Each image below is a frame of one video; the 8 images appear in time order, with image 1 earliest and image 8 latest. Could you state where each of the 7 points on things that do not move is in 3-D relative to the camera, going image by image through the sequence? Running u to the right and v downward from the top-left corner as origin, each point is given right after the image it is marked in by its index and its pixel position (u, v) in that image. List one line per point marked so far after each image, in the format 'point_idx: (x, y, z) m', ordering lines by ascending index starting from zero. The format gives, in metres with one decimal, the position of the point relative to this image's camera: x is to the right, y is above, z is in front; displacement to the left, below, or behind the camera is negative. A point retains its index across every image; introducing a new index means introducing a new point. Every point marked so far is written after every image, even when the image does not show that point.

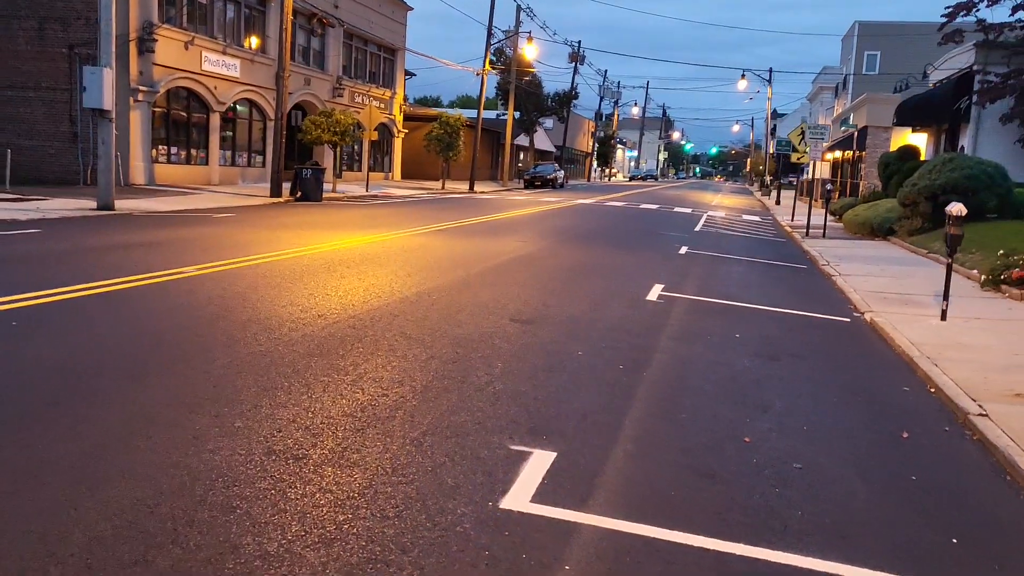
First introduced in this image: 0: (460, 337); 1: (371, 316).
0: (-0.4, -0.4, +8.3) m
1: (-1.3, -0.3, +8.8) m
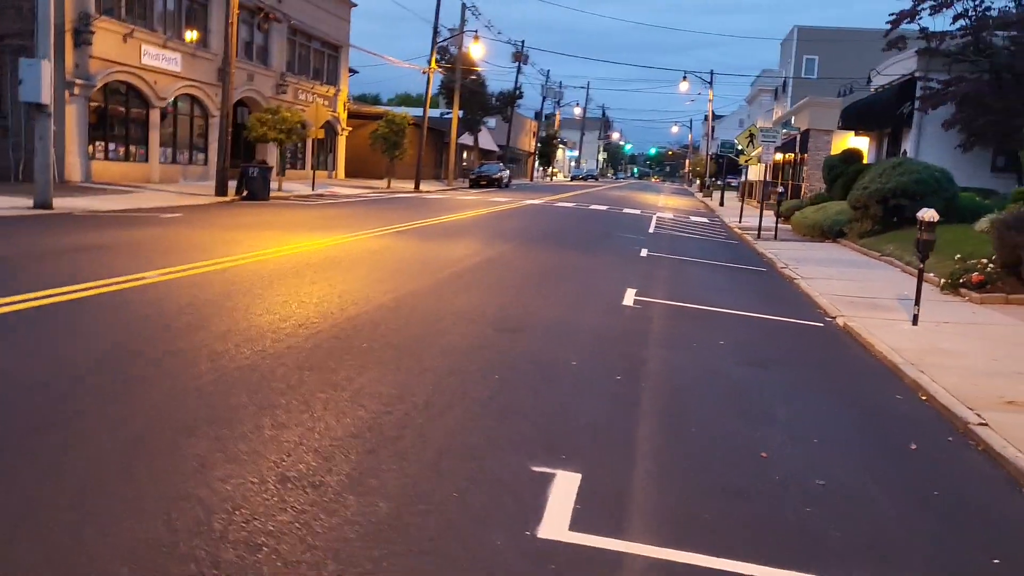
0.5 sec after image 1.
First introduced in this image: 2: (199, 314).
0: (-0.5, -0.5, +8.0) m
1: (-1.5, -0.4, +8.5) m
2: (-2.8, -0.2, +8.4) m
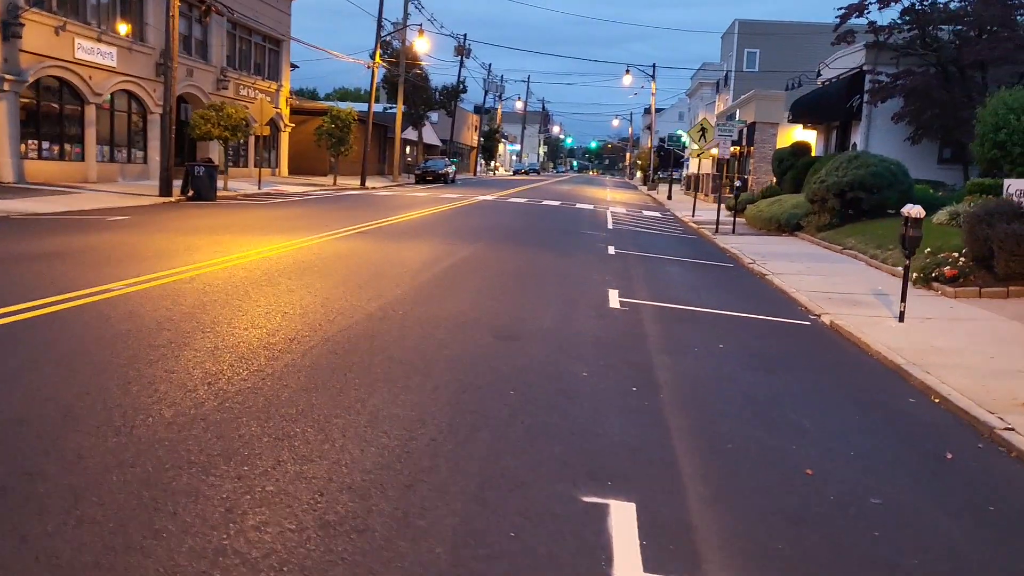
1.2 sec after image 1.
0: (-0.5, -0.6, +7.6) m
1: (-1.4, -0.5, +8.0) m
2: (-2.8, -0.4, +7.8) m
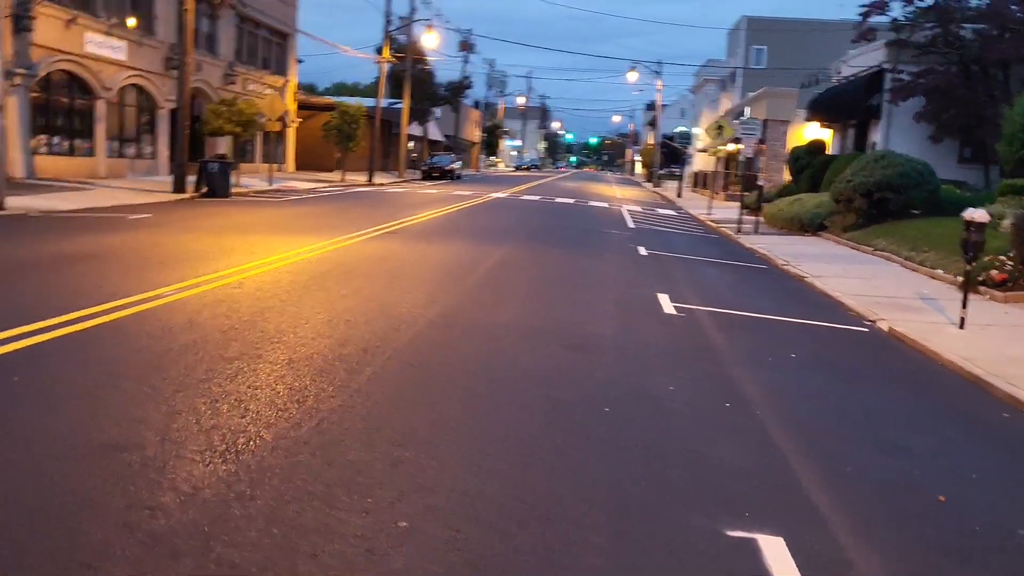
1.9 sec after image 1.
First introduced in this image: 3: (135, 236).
0: (+0.2, -0.7, +7.3) m
1: (-0.8, -0.5, +7.7) m
2: (-2.1, -0.4, +7.5) m
3: (-6.3, +0.9, +15.5) m
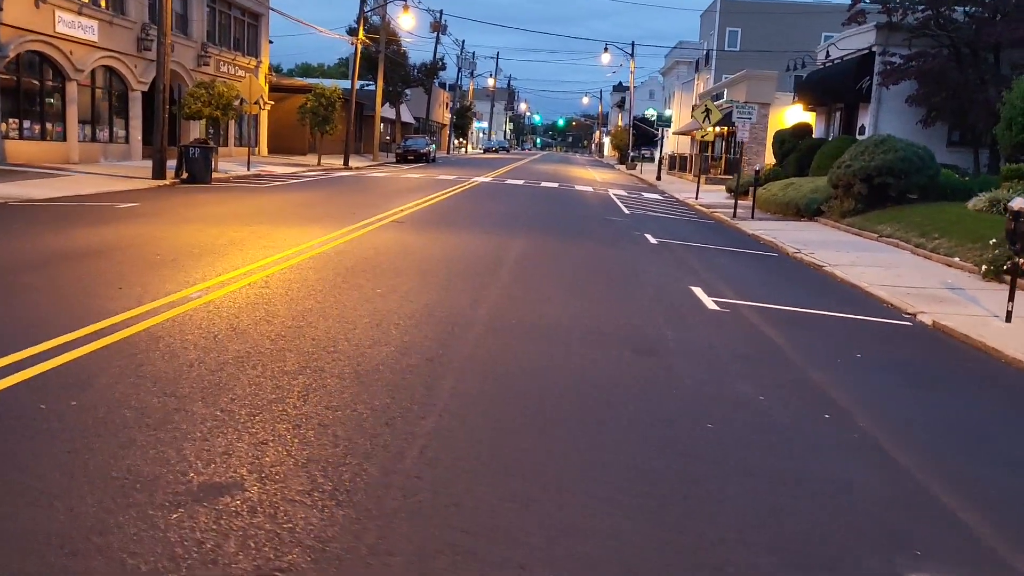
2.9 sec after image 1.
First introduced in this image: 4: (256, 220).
0: (+0.8, -0.7, +6.8) m
1: (-0.2, -0.6, +7.2) m
2: (-1.6, -0.5, +6.9) m
3: (-6.1, +1.0, +14.7) m
4: (-4.7, +1.2, +16.6) m
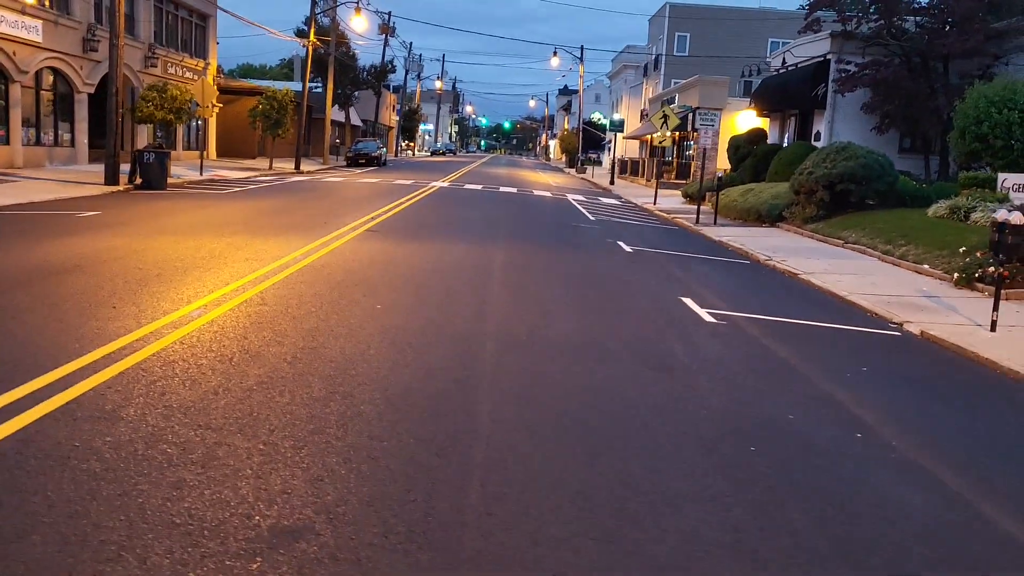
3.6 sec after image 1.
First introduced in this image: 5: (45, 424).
0: (+1.0, -0.8, +6.7) m
1: (0.0, -0.7, +7.0) m
2: (-1.4, -0.6, +6.7) m
3: (-6.3, +0.8, +14.2) m
4: (-5.0, +1.0, +16.2) m
5: (-2.6, -0.8, +5.1) m
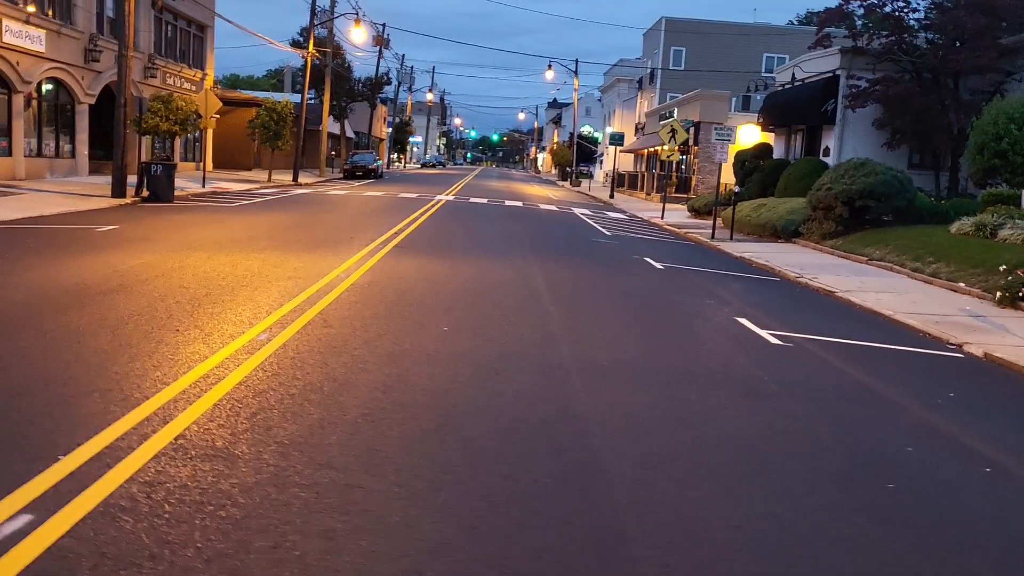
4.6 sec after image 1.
0: (+1.8, -1.0, +6.5) m
1: (+0.7, -0.9, +6.7) m
2: (-0.6, -0.8, +6.4) m
3: (-5.7, +0.5, +13.8) m
4: (-4.4, +0.7, +15.9) m
5: (-1.8, -0.9, +4.8) m
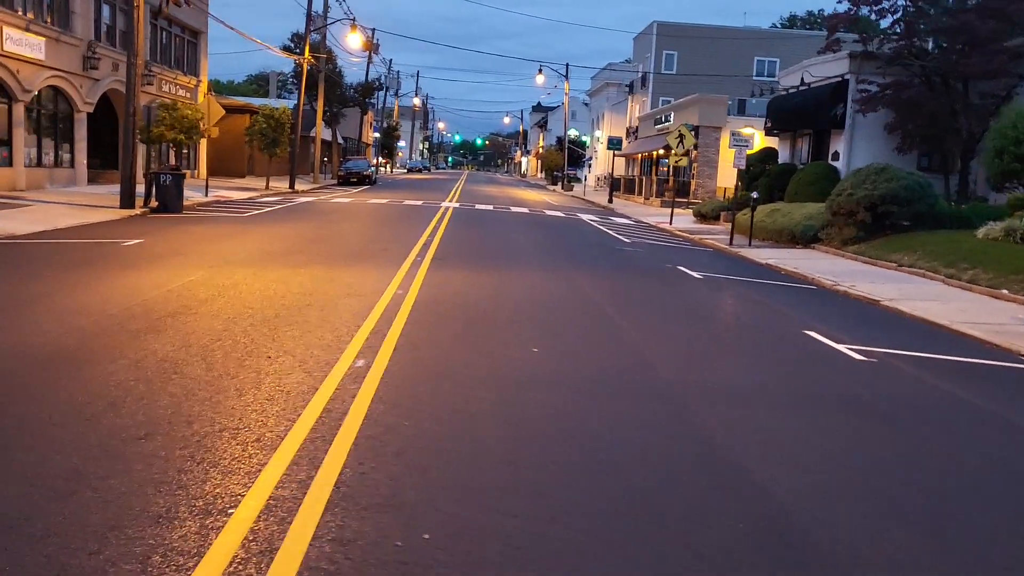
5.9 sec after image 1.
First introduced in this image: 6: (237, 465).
0: (+2.7, -1.2, +6.2) m
1: (+1.7, -1.1, +6.5) m
2: (+0.3, -1.0, +6.1) m
3: (-4.9, +0.2, +13.4) m
4: (-3.7, +0.5, +15.5) m
5: (-0.9, -1.1, +4.5) m
6: (-1.5, -1.0, +5.1) m
